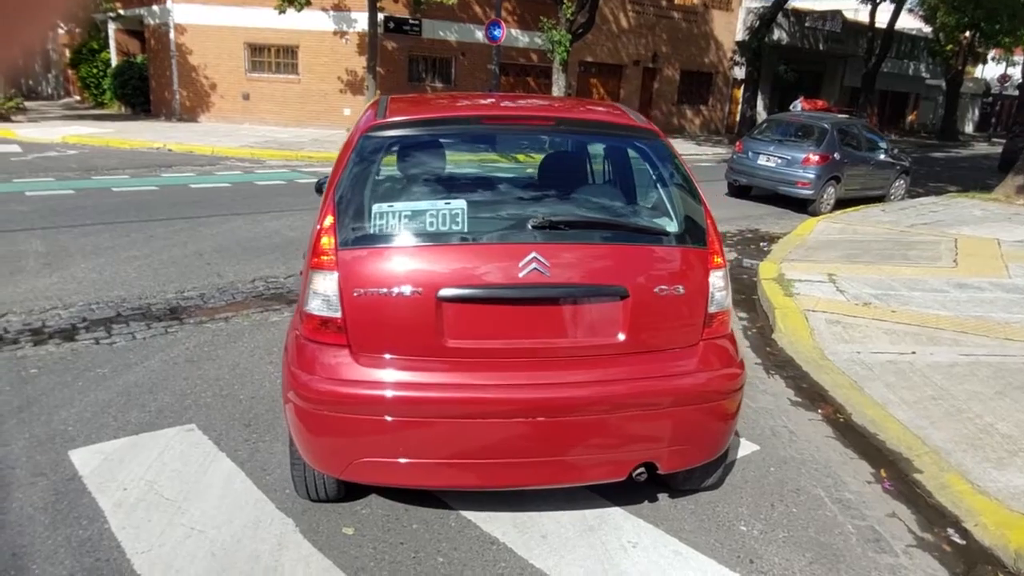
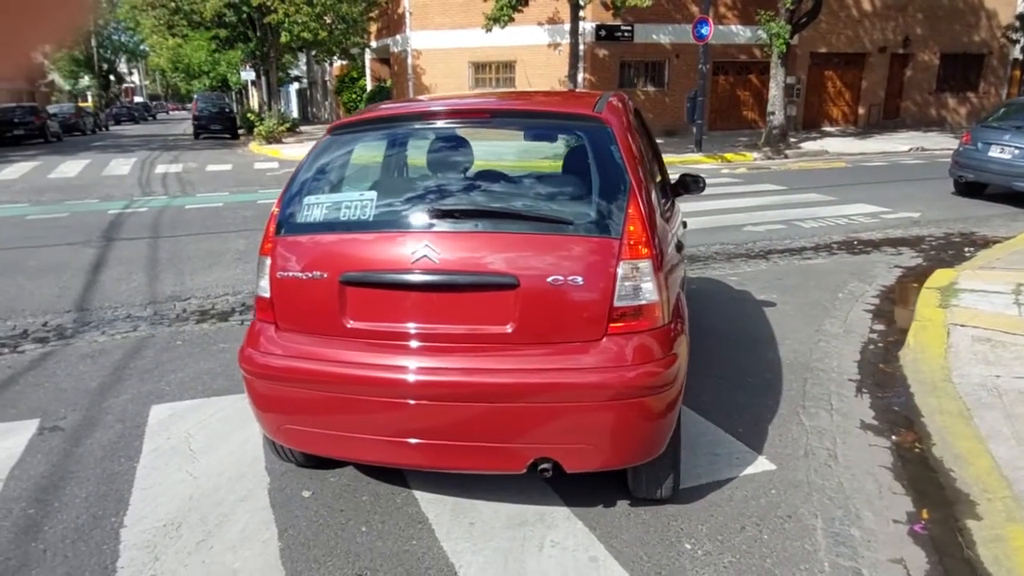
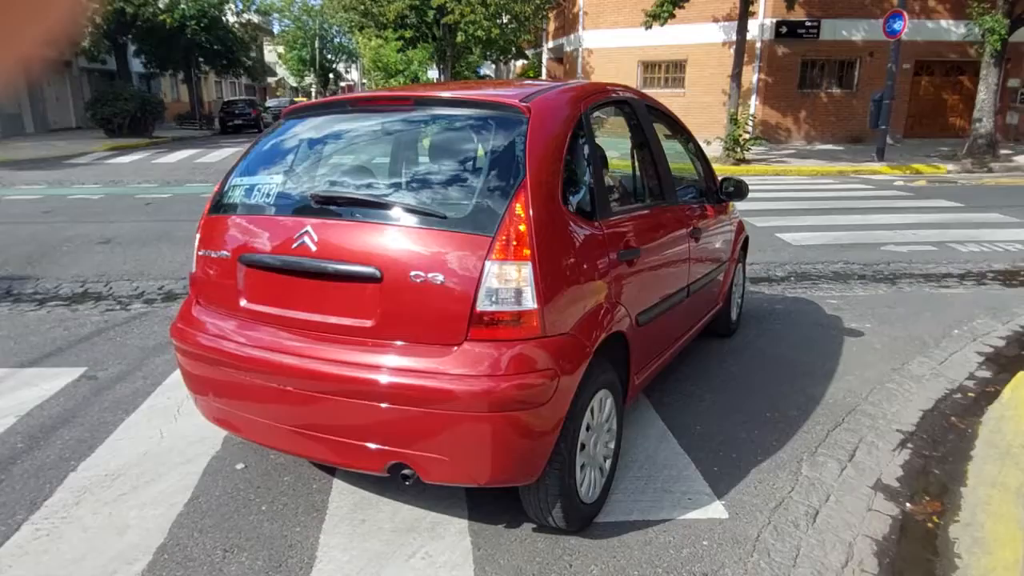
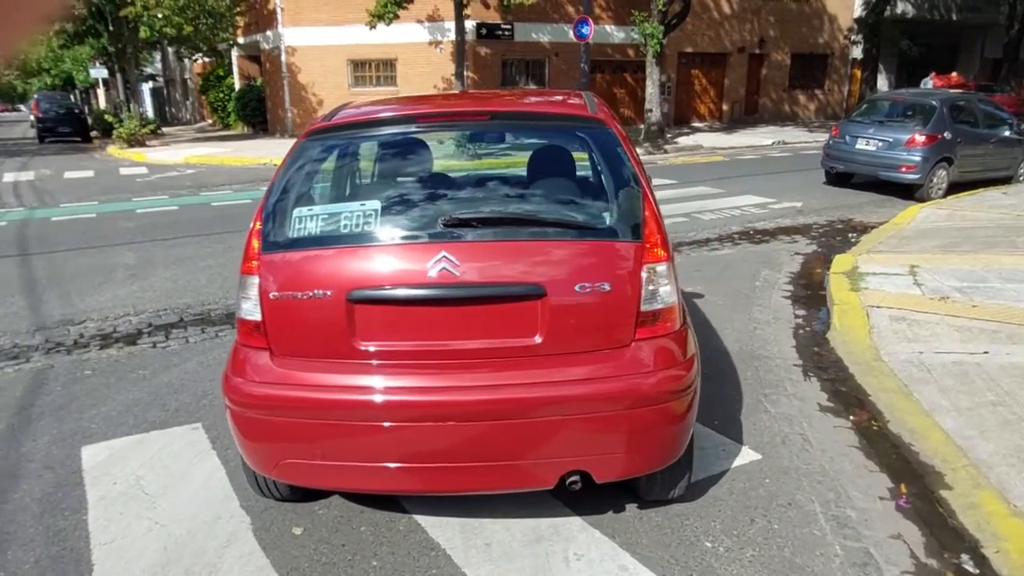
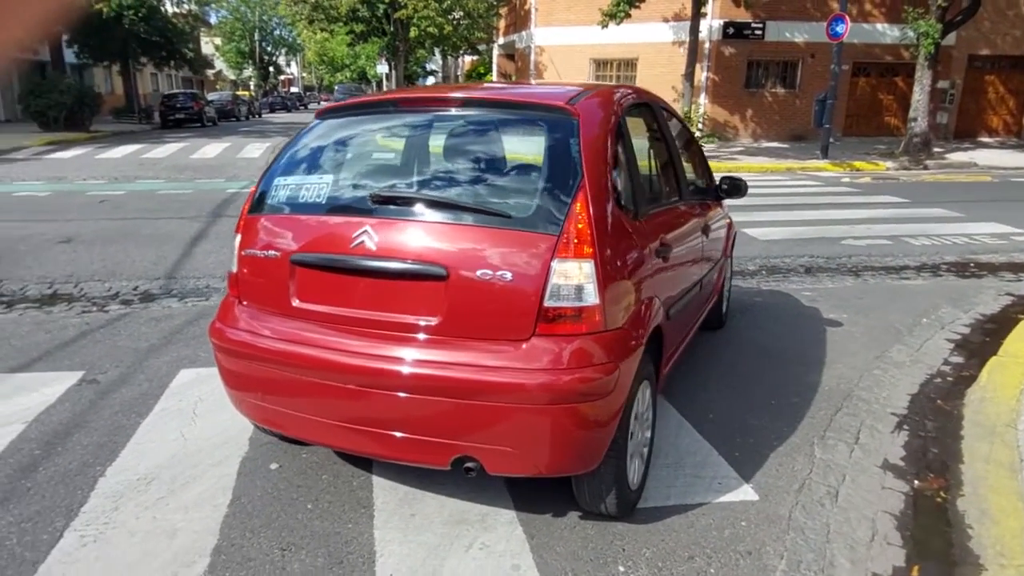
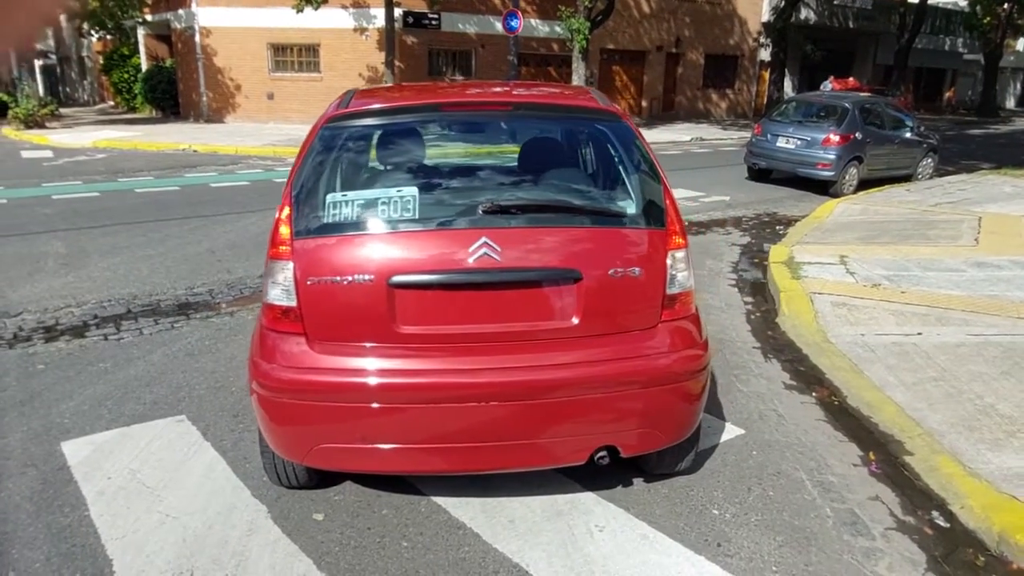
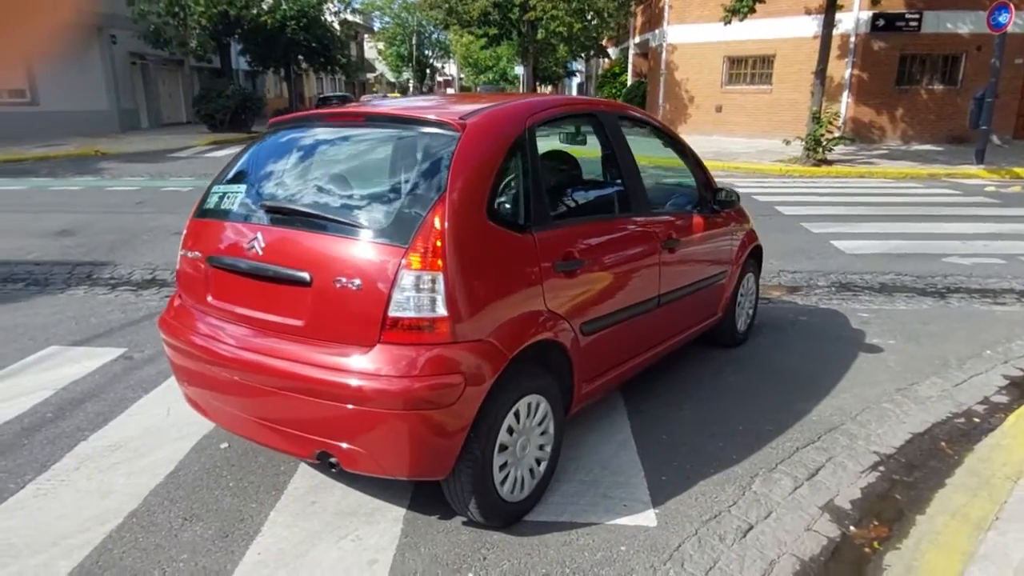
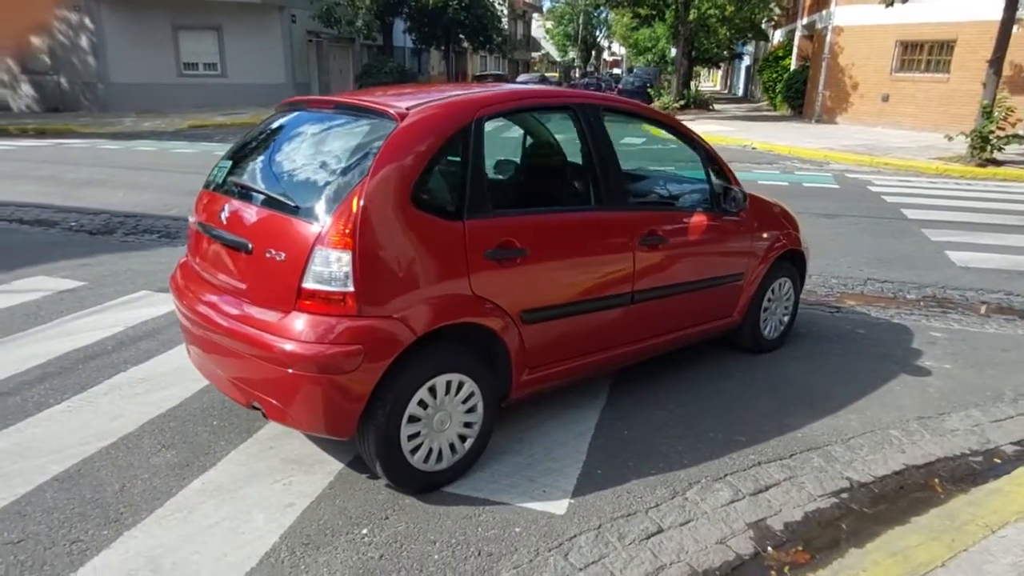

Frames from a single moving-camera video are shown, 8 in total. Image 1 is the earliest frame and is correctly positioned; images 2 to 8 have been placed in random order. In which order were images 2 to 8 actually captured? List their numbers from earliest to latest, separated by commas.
6, 4, 2, 5, 3, 7, 8
